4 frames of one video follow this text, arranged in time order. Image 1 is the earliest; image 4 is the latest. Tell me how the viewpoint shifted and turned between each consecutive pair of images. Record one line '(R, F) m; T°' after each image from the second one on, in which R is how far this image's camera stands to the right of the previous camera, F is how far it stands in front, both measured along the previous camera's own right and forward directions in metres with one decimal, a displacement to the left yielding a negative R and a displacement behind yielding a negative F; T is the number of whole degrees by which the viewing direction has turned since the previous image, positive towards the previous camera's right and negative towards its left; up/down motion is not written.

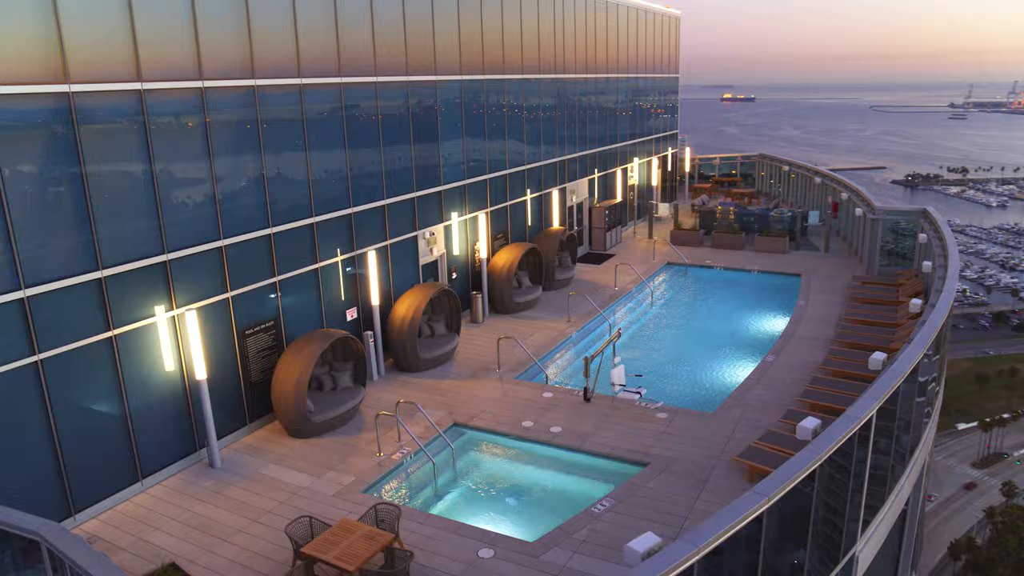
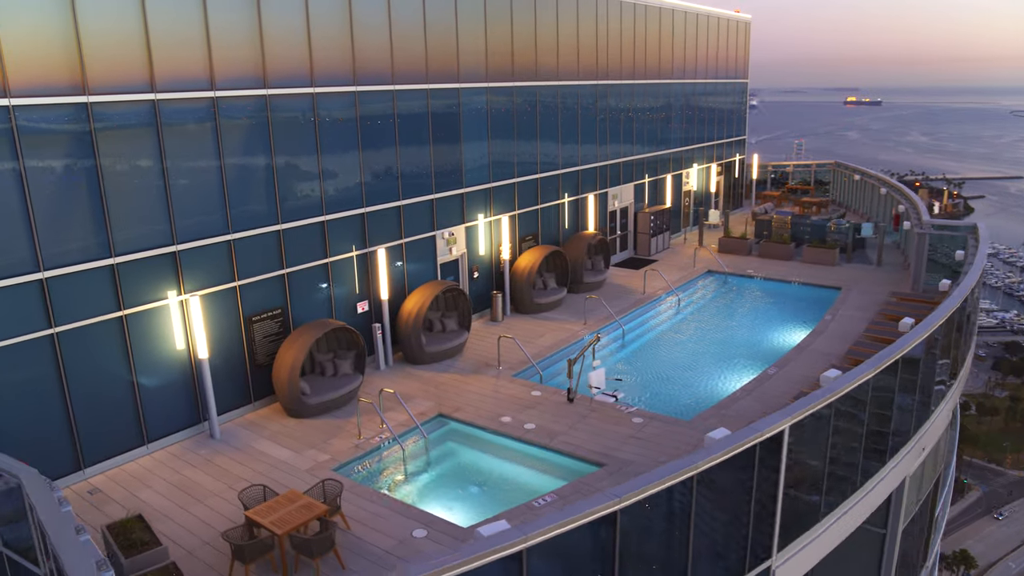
(+2.3, -0.4) m; -8°
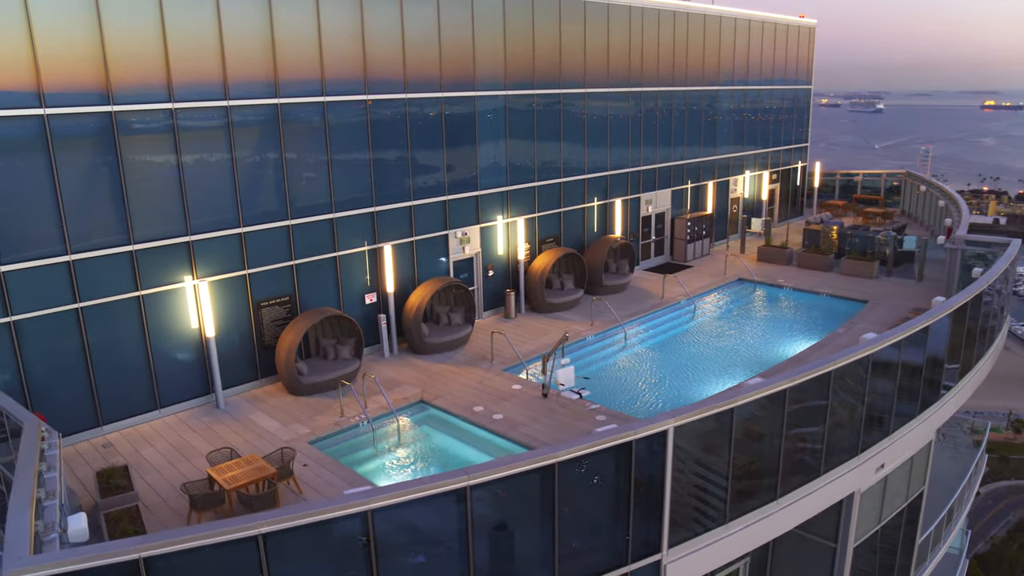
(+2.5, -0.7) m; -8°
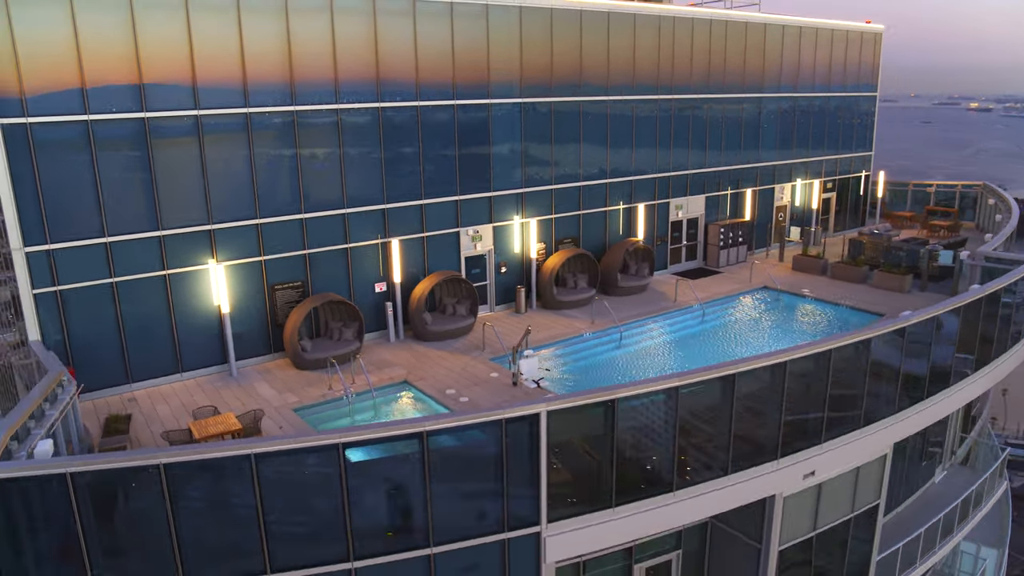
(+3.0, -1.0) m; -9°
